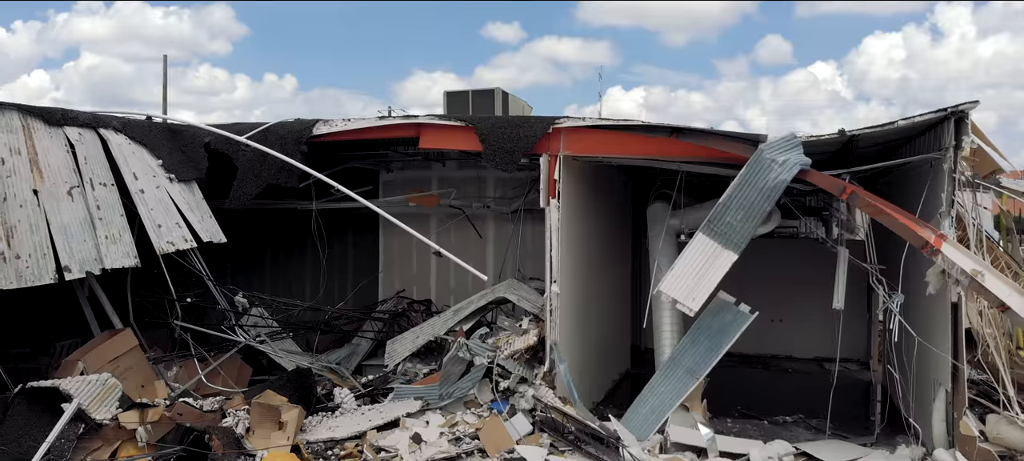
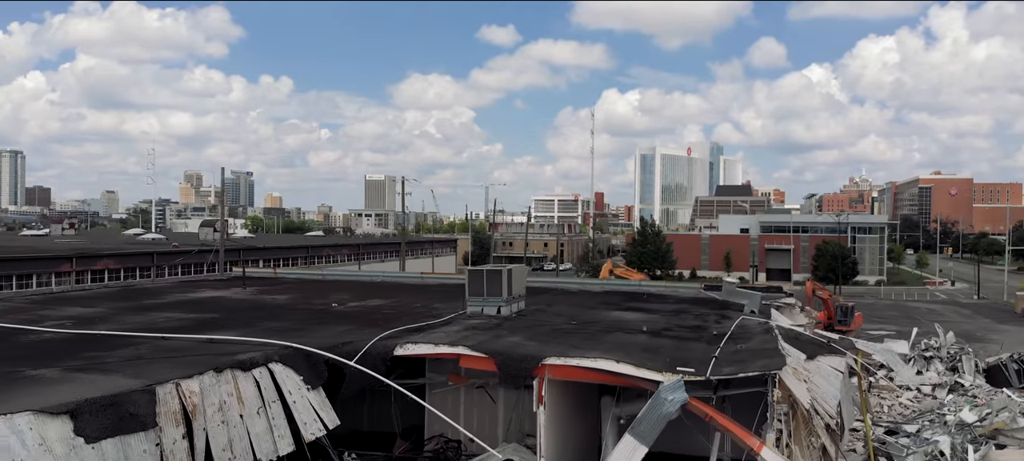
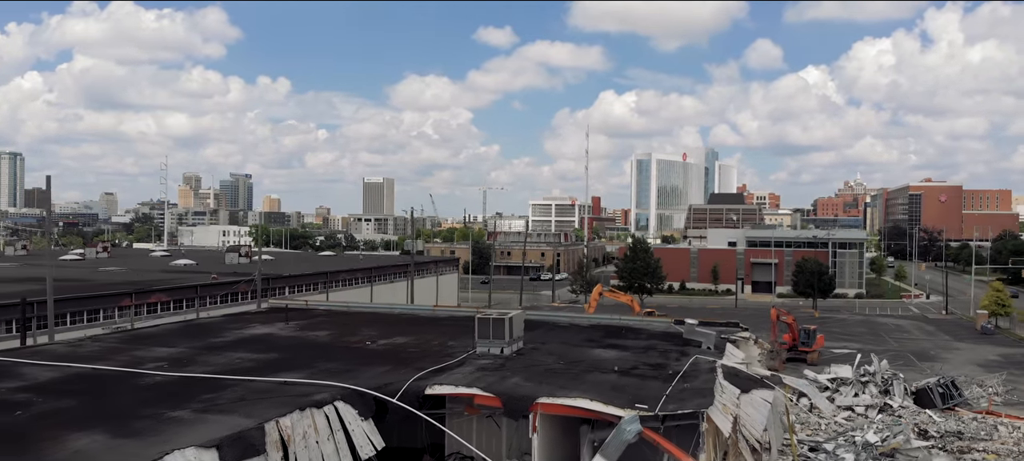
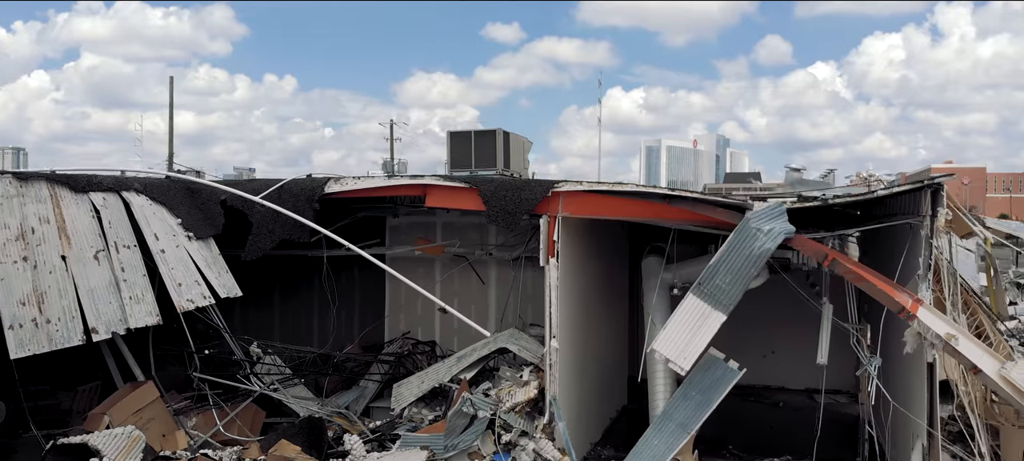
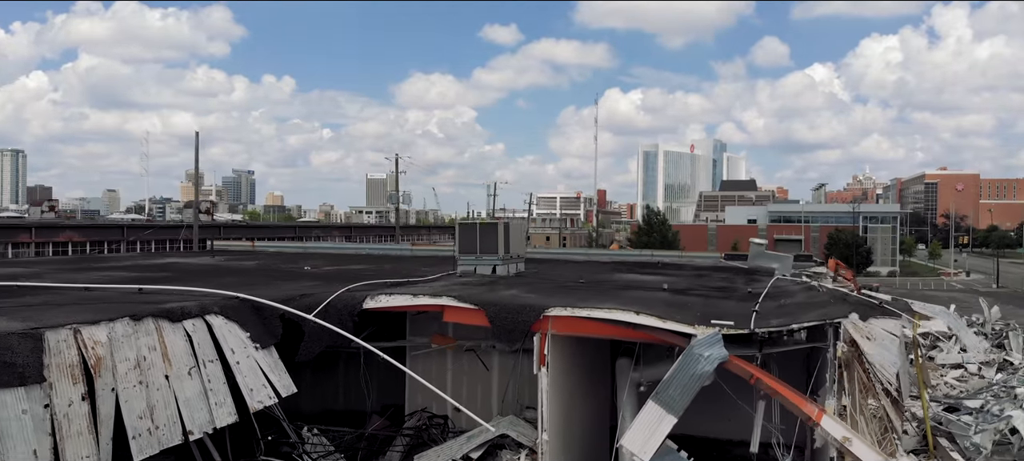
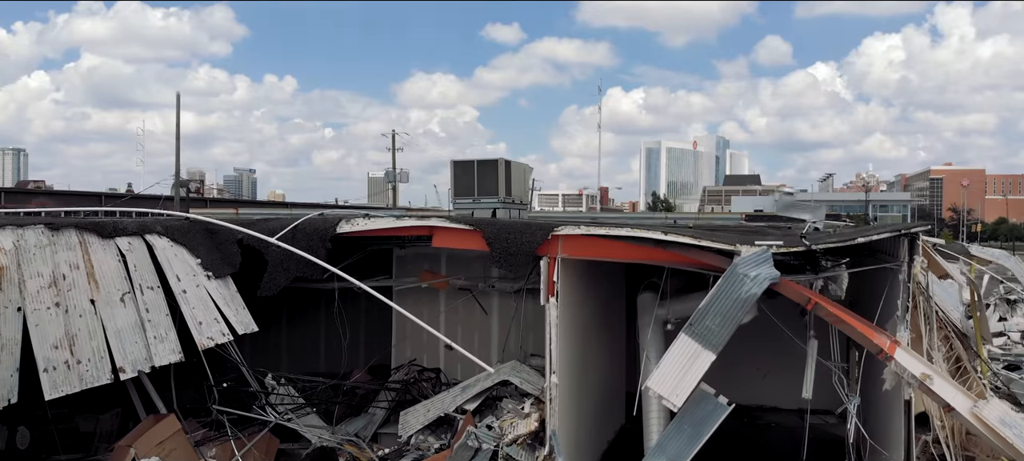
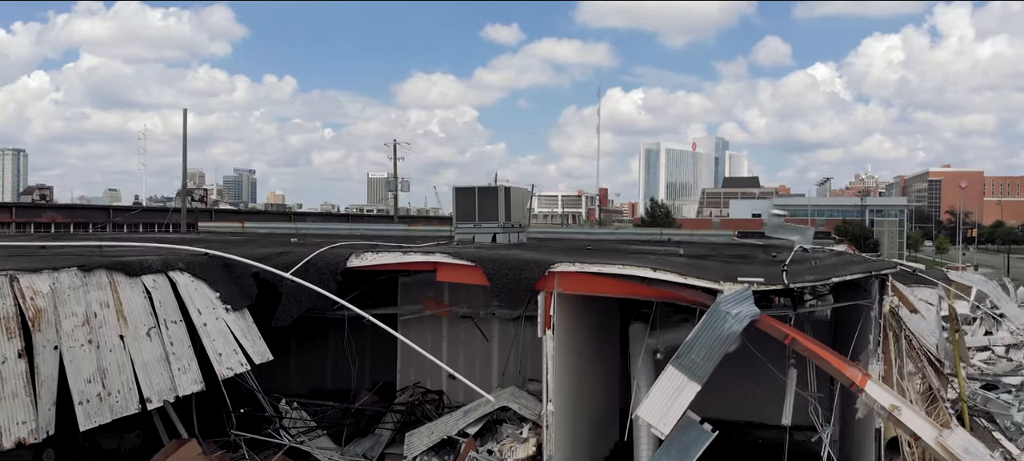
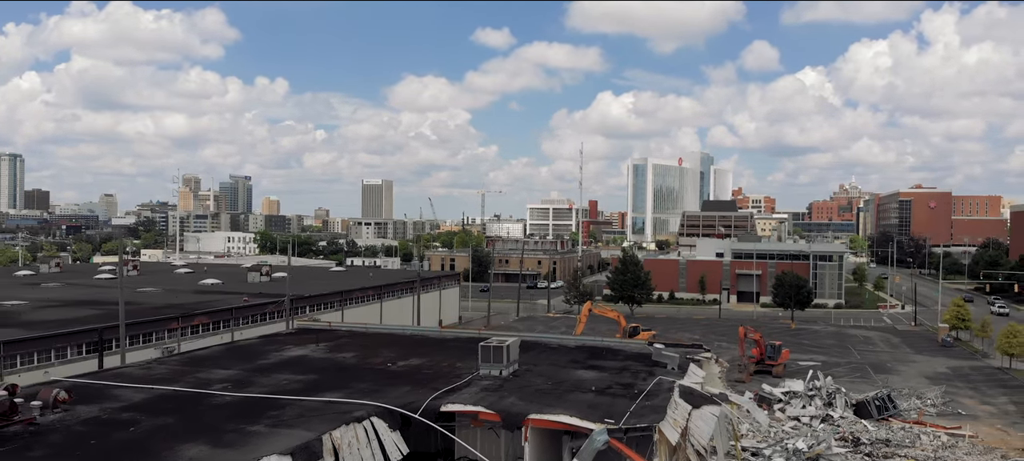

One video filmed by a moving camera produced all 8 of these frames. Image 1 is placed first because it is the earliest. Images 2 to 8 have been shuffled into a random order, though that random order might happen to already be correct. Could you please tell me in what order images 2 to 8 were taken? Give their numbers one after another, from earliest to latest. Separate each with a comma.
4, 6, 7, 5, 2, 3, 8
